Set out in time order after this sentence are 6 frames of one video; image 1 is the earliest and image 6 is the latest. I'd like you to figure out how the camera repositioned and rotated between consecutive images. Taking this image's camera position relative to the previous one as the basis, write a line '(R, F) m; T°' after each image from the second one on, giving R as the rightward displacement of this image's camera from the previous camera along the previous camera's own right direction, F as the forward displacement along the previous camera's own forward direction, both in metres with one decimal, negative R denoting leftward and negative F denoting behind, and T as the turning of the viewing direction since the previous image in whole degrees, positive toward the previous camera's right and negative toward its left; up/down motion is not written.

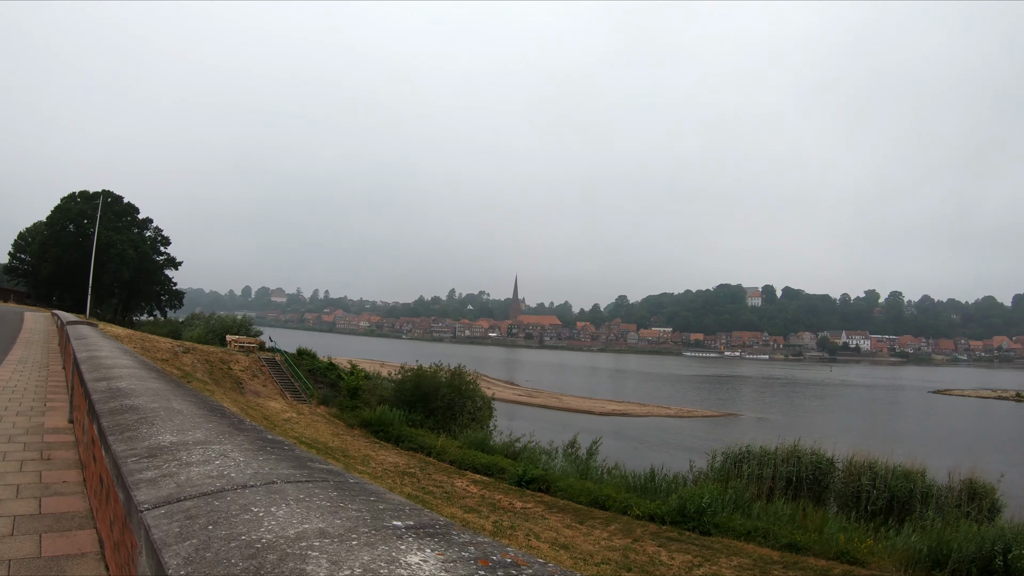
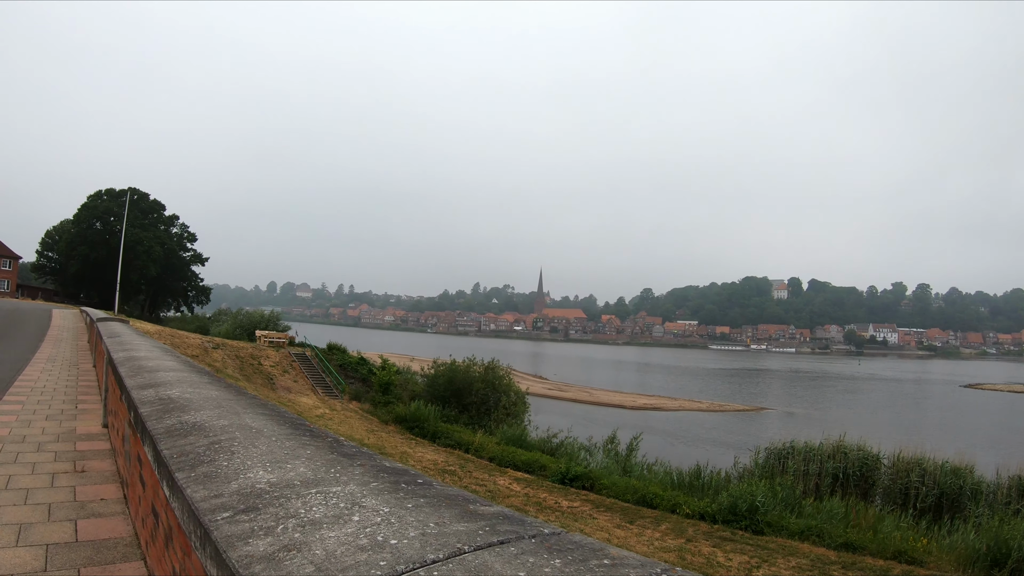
(-0.9, +0.3) m; -2°
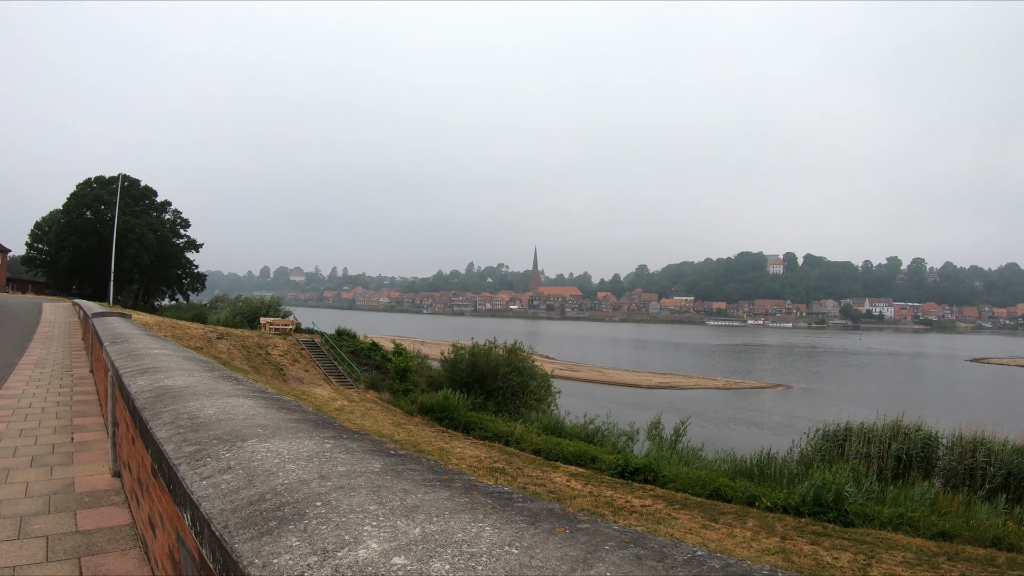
(-2.2, +1.6) m; +2°
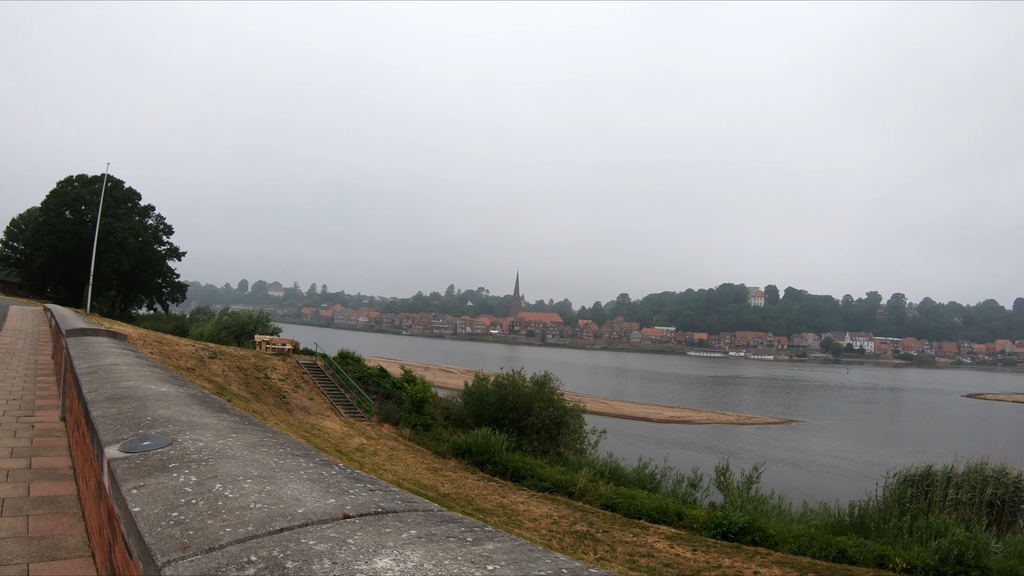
(-3.4, +2.6) m; +5°
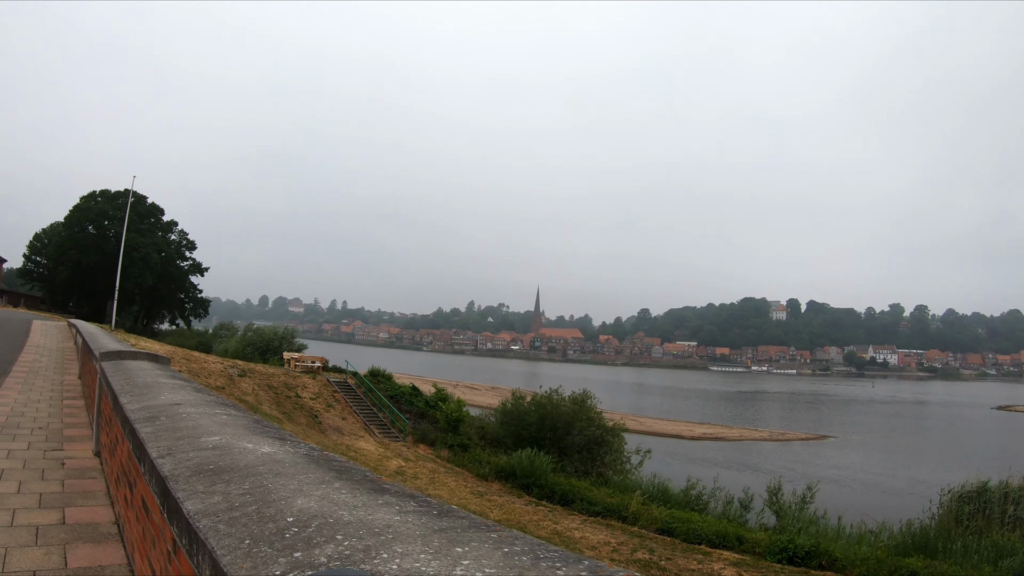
(-1.2, +0.3) m; -1°
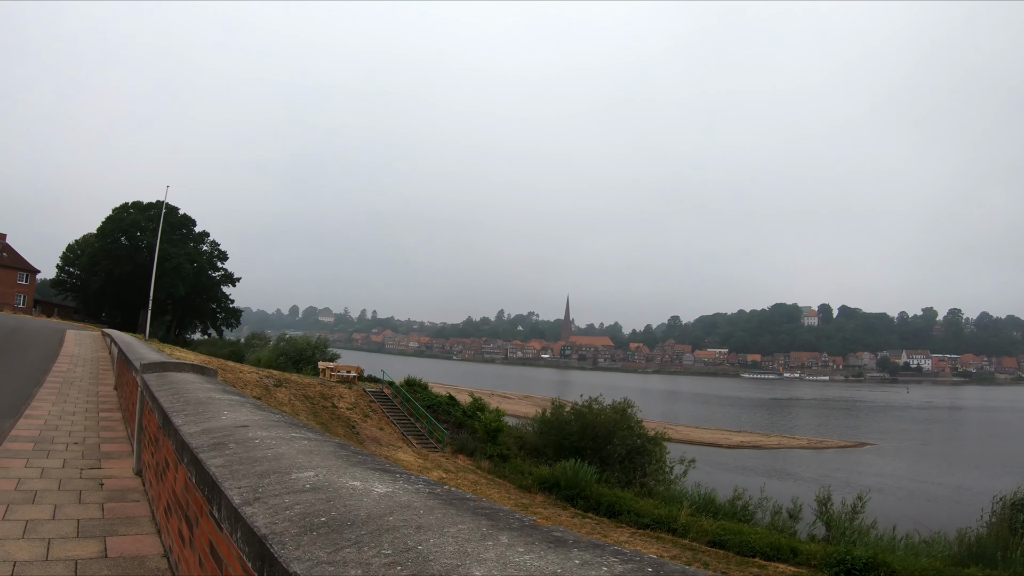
(-0.7, -0.1) m; -2°
